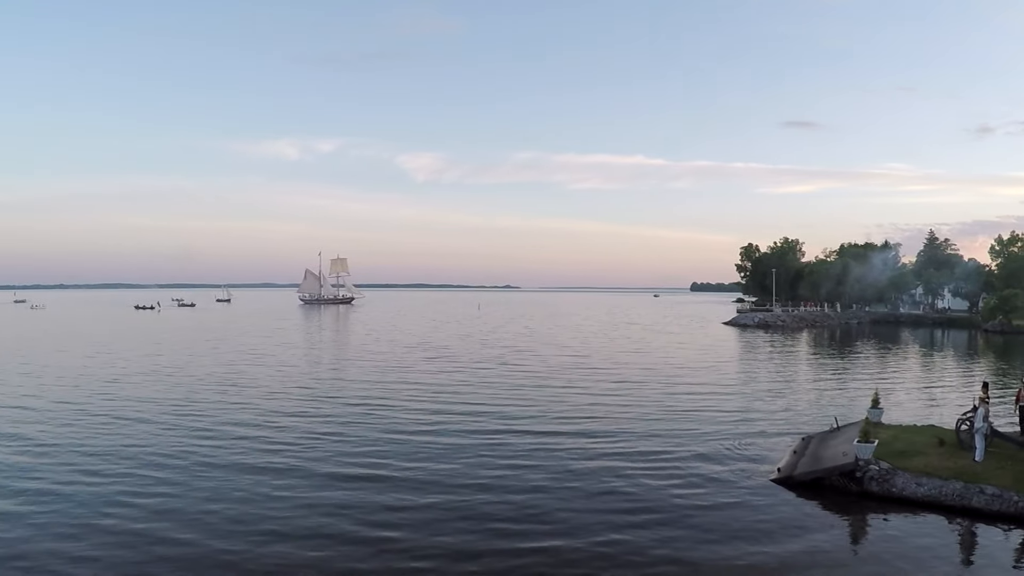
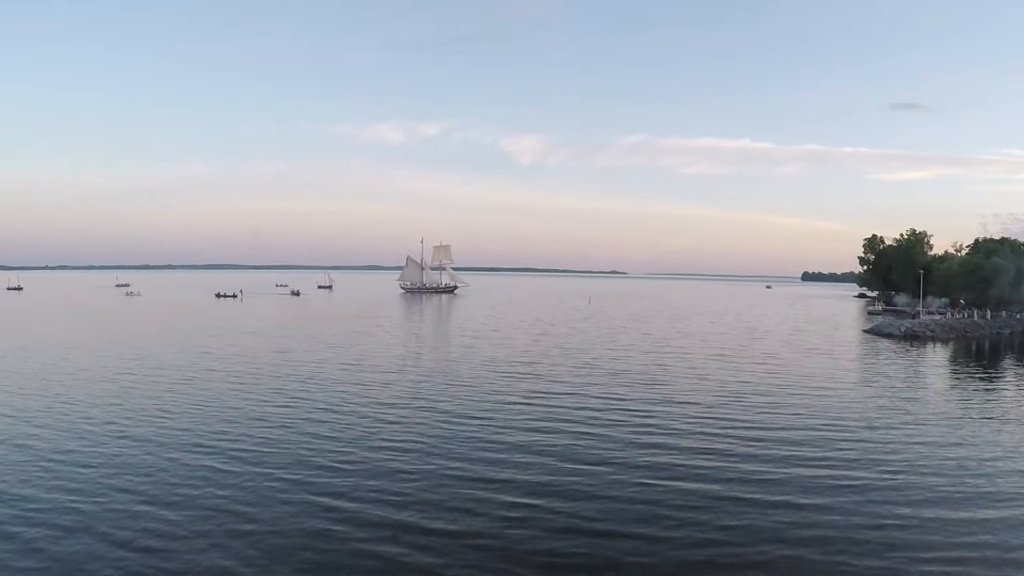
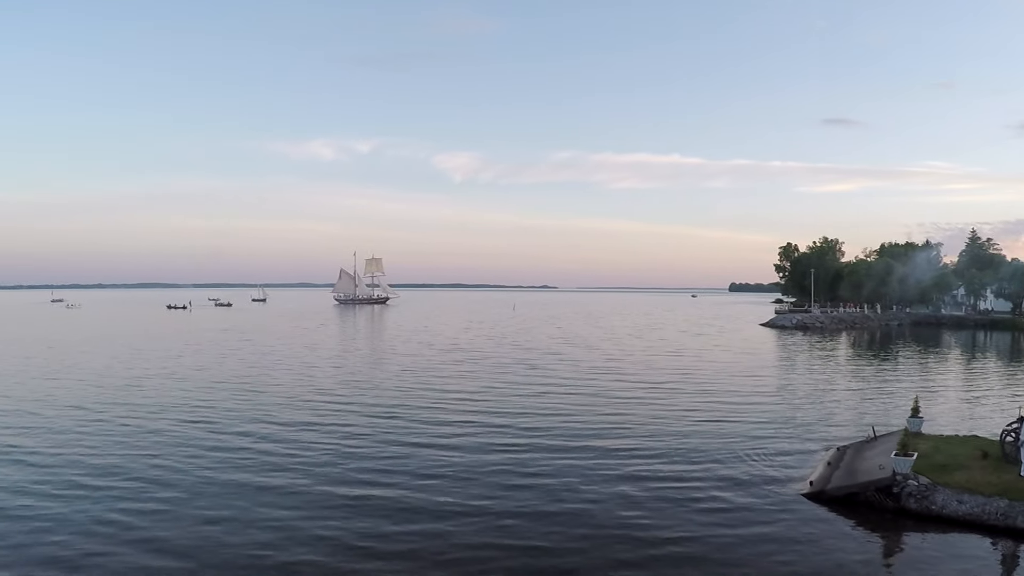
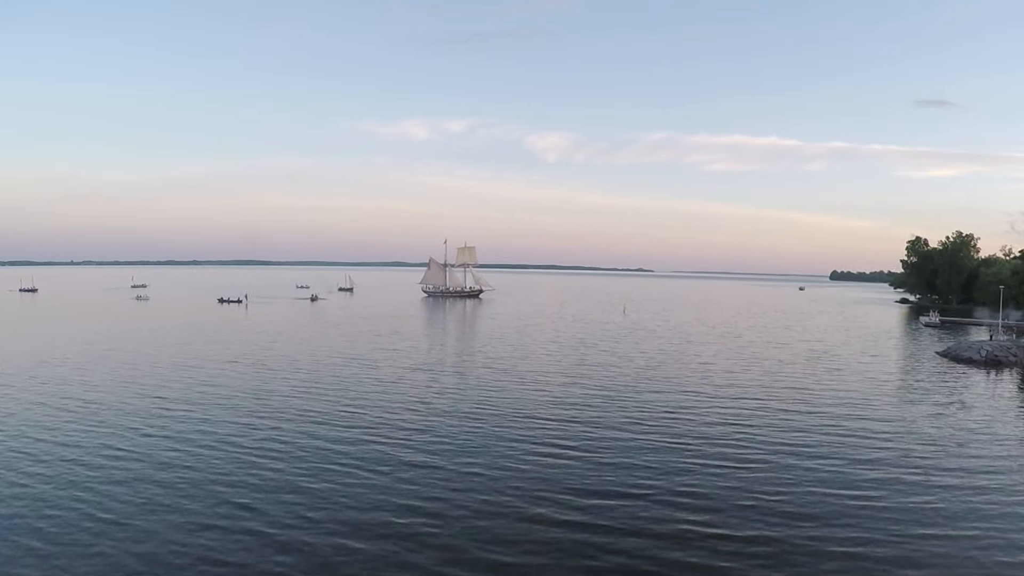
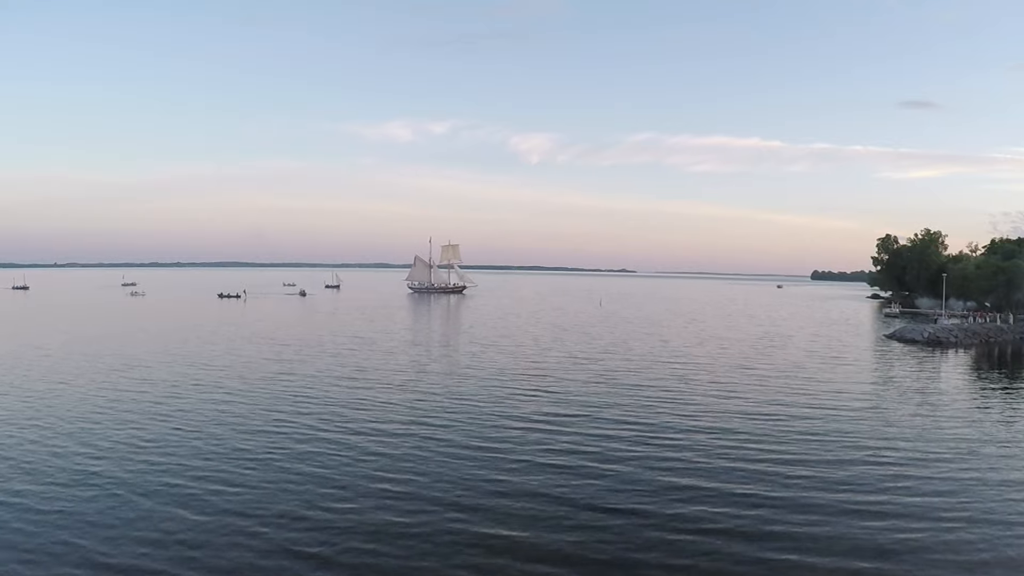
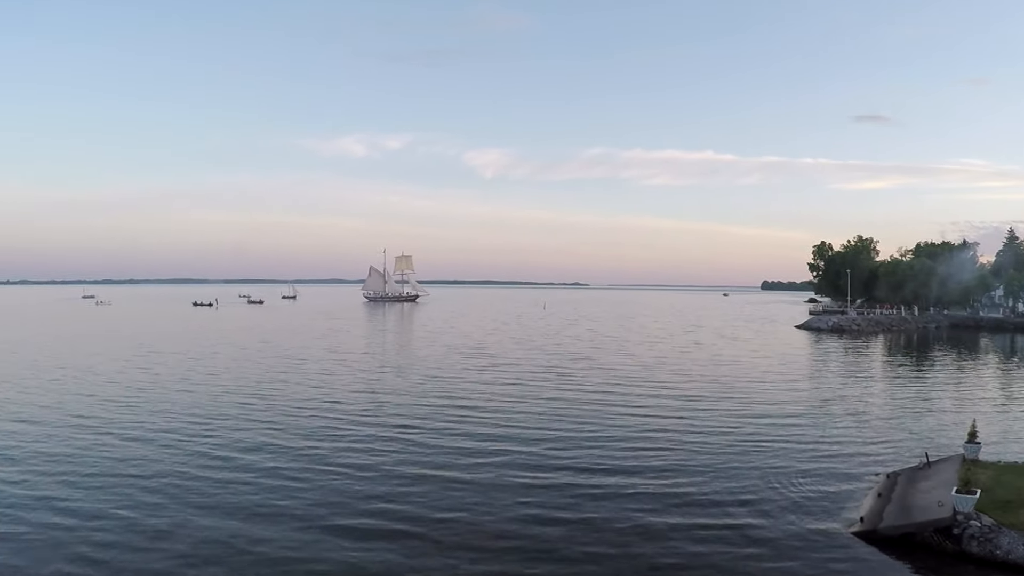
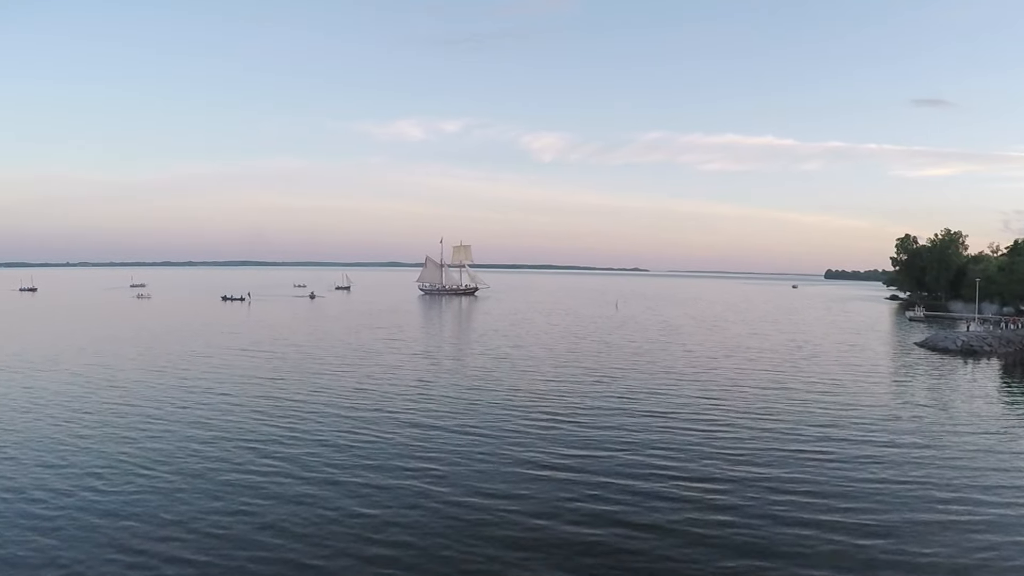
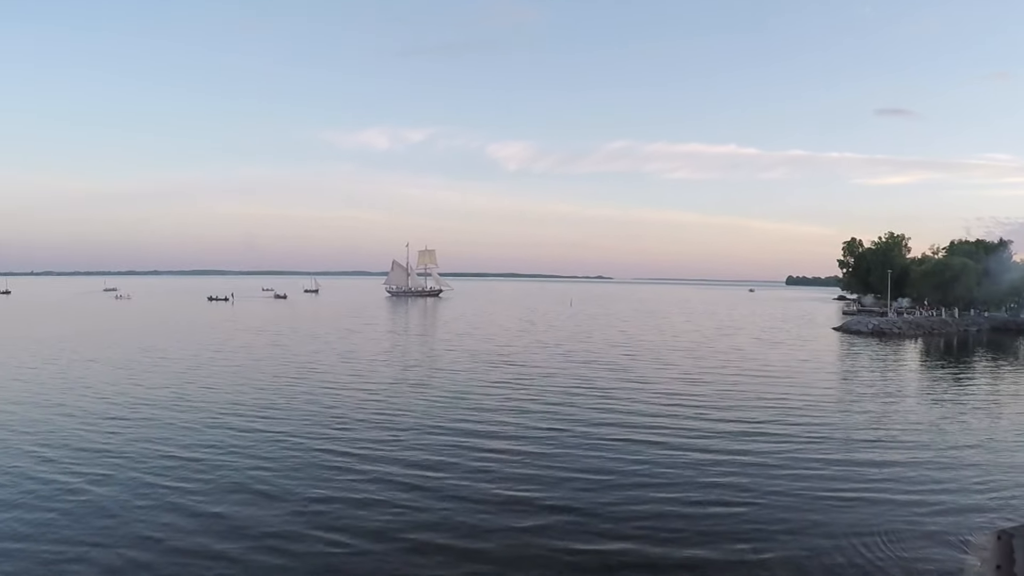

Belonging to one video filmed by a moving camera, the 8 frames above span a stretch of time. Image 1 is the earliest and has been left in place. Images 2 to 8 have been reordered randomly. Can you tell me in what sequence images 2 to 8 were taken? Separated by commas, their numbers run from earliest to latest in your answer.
3, 6, 8, 2, 5, 7, 4
